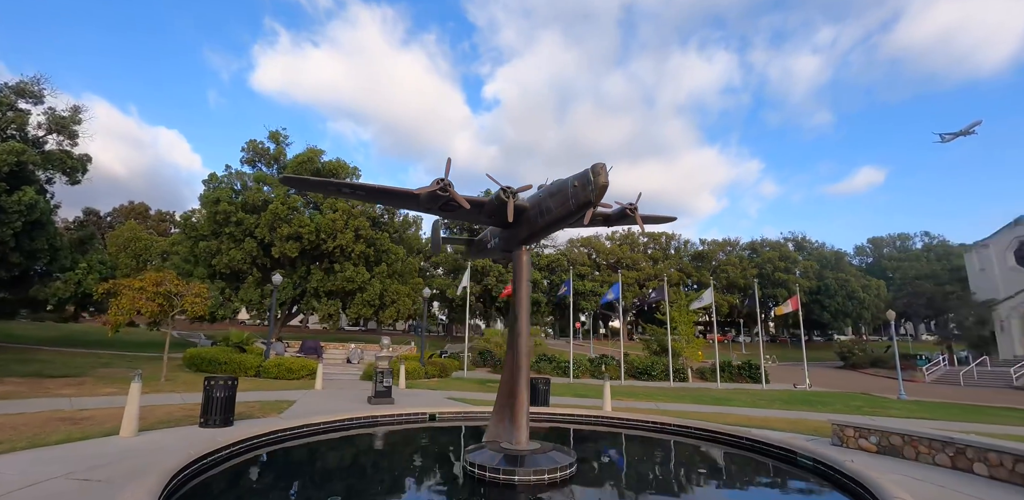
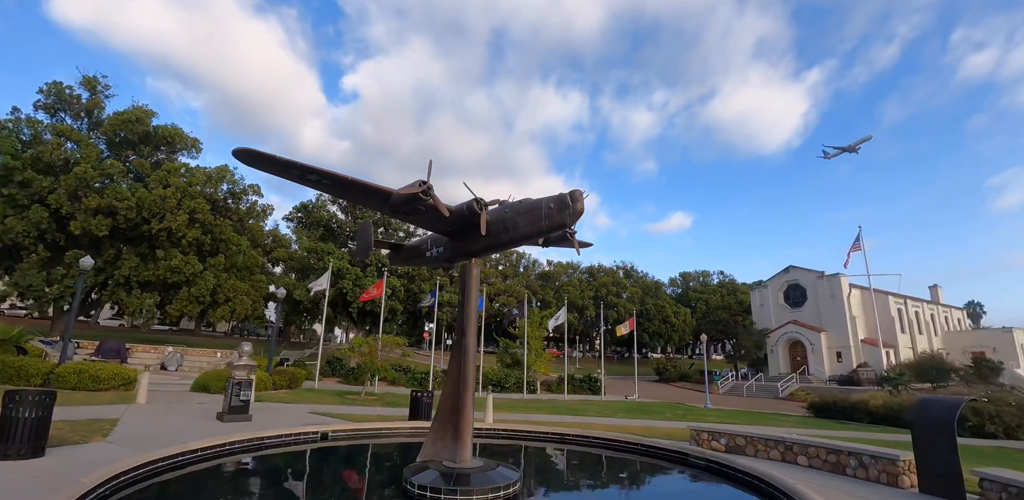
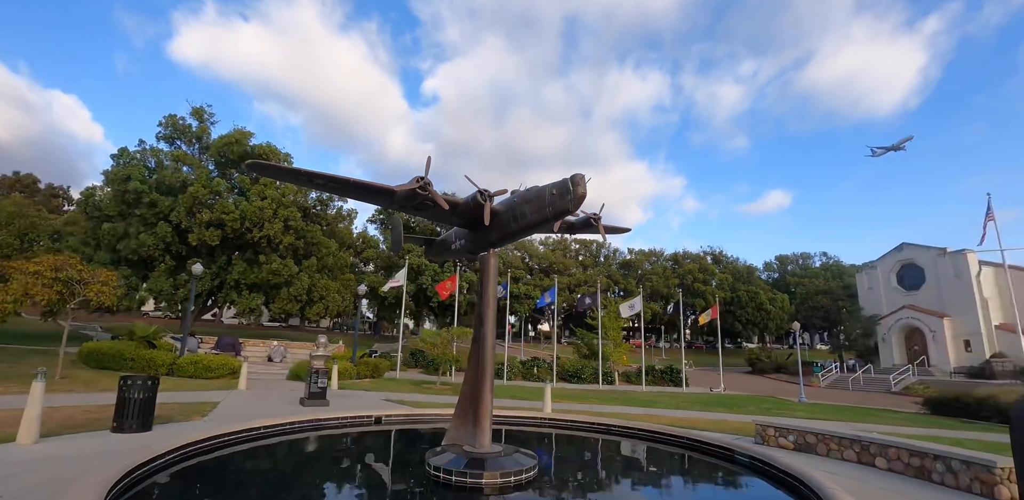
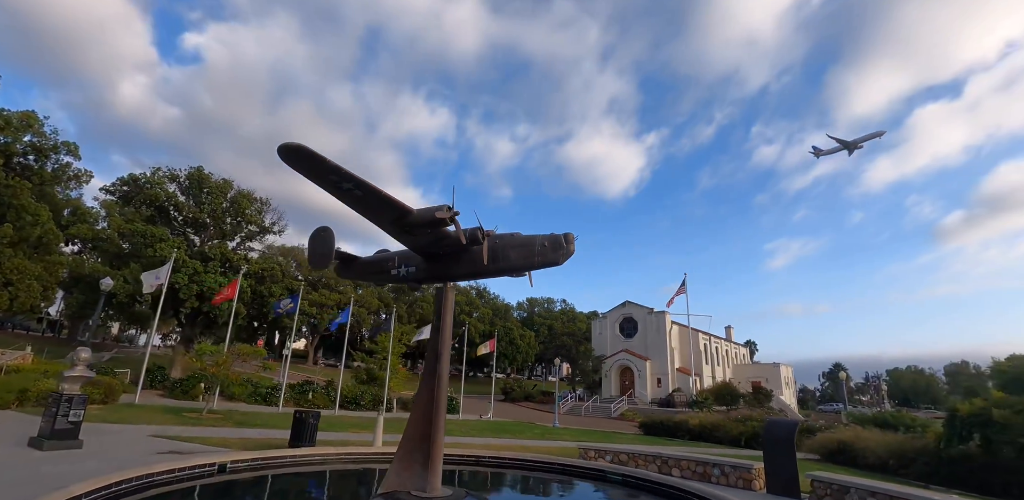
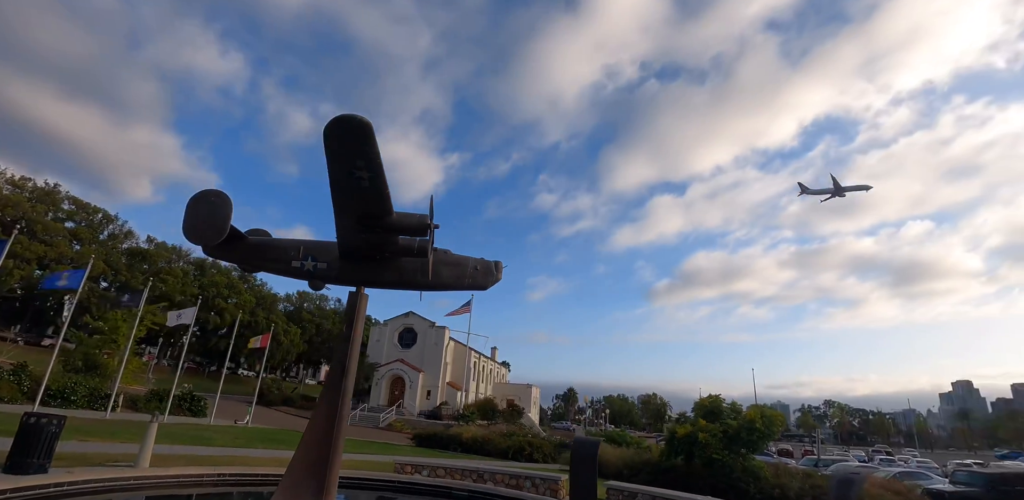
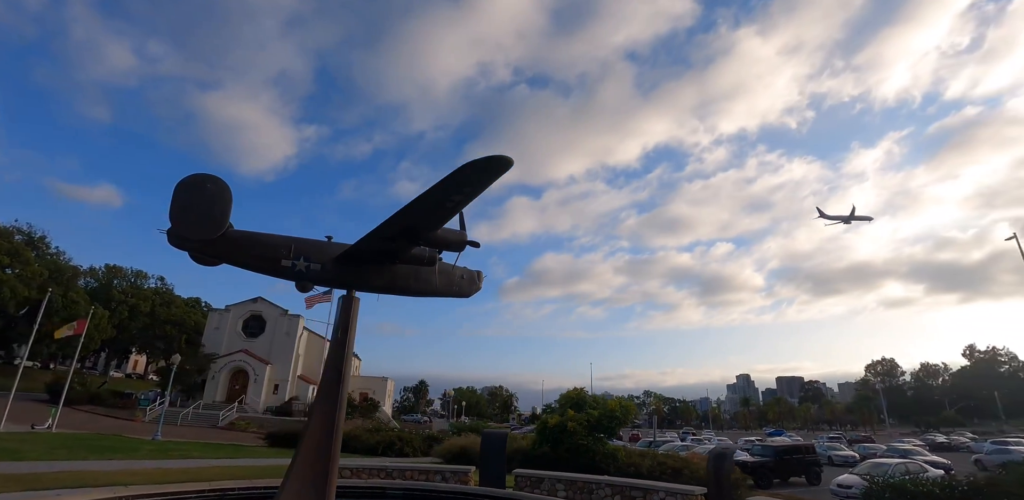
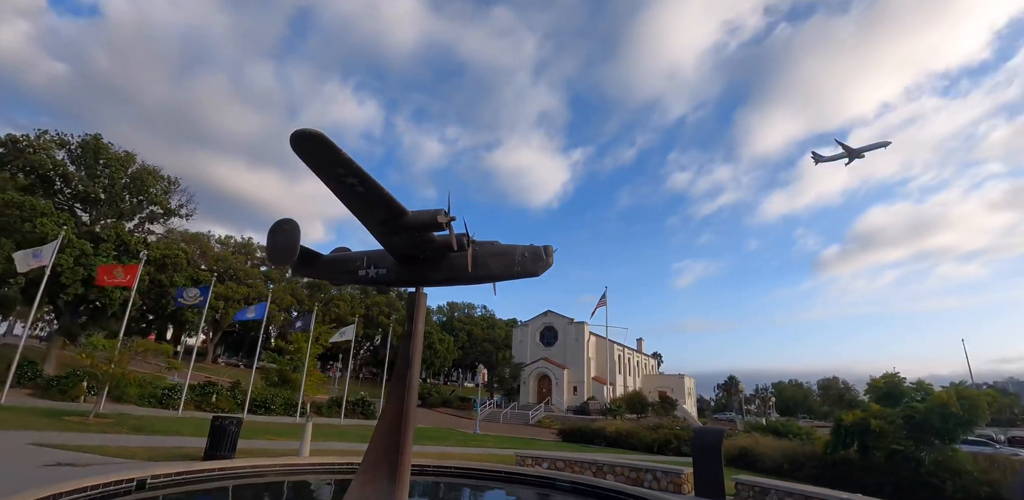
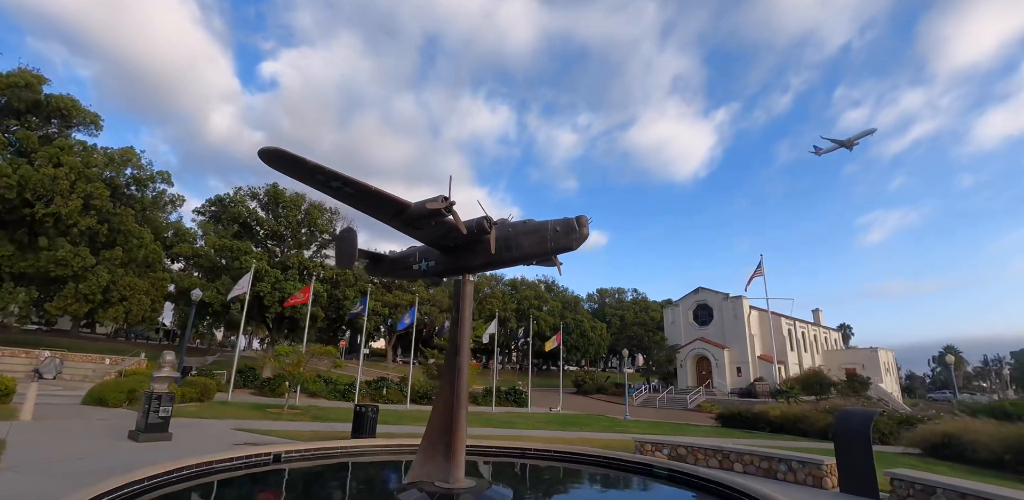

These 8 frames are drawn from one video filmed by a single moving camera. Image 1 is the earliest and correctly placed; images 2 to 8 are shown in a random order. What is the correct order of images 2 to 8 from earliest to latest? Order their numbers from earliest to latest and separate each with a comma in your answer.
3, 2, 8, 4, 7, 5, 6
